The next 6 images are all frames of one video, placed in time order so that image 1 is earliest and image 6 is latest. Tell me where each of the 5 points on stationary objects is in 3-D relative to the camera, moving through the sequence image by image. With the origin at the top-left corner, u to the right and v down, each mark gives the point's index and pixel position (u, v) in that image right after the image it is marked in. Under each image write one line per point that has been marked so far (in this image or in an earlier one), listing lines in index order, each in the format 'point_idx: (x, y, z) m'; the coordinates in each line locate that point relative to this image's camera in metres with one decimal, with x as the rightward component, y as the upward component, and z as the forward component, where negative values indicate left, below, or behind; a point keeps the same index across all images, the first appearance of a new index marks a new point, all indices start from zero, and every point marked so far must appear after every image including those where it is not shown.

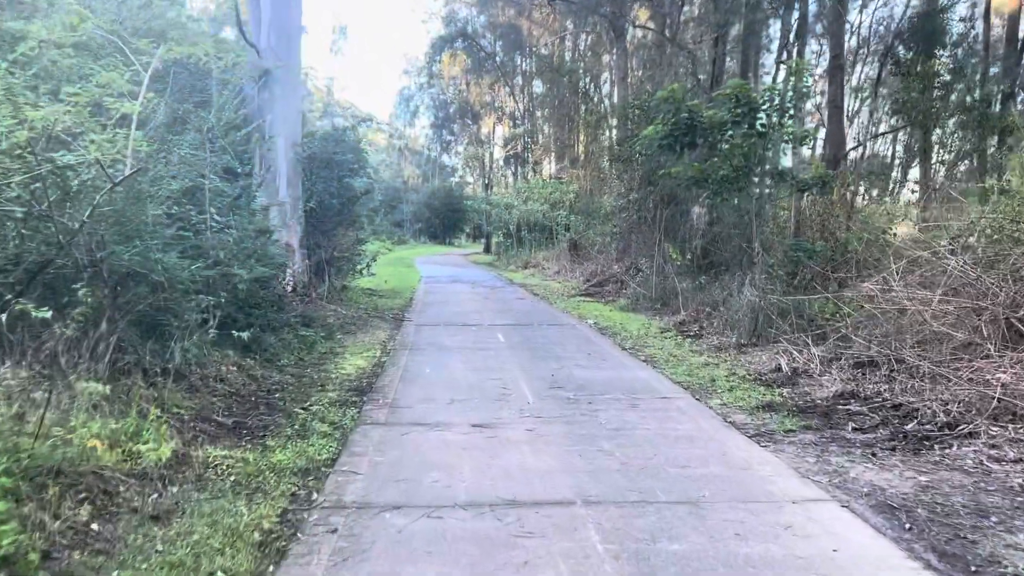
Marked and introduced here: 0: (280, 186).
0: (-3.6, +1.6, +12.8) m
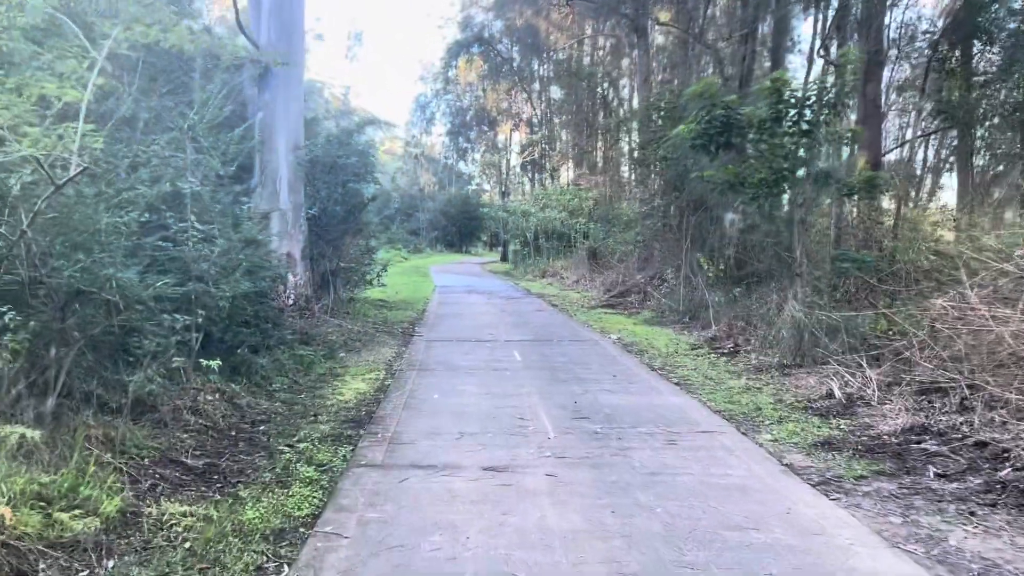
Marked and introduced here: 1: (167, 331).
0: (-3.4, +1.4, +11.9) m
1: (-2.6, -0.3, +6.1) m
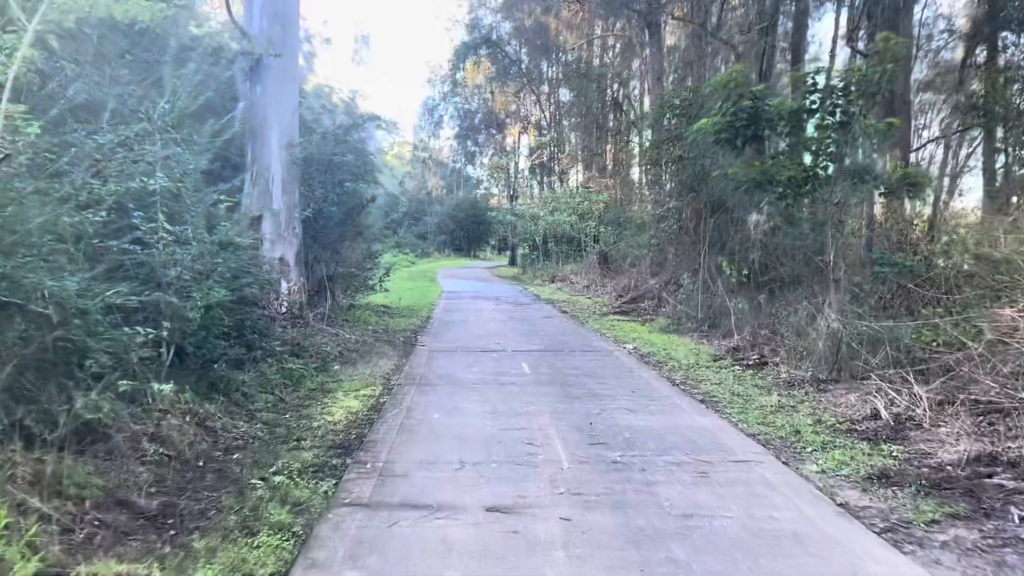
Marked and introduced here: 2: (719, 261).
0: (-3.3, +1.3, +11.2) m
1: (-2.6, -0.4, +5.4) m
2: (+3.7, +0.5, +14.4) m
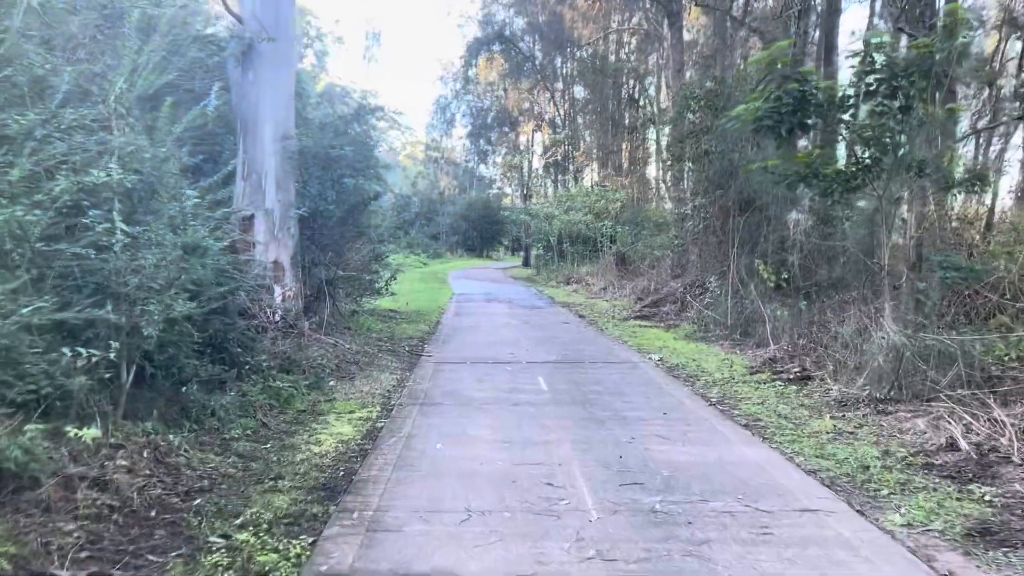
0: (-3.1, +1.2, +10.2) m
1: (-2.5, -0.5, +4.4) m
2: (+3.9, +0.4, +13.3) m
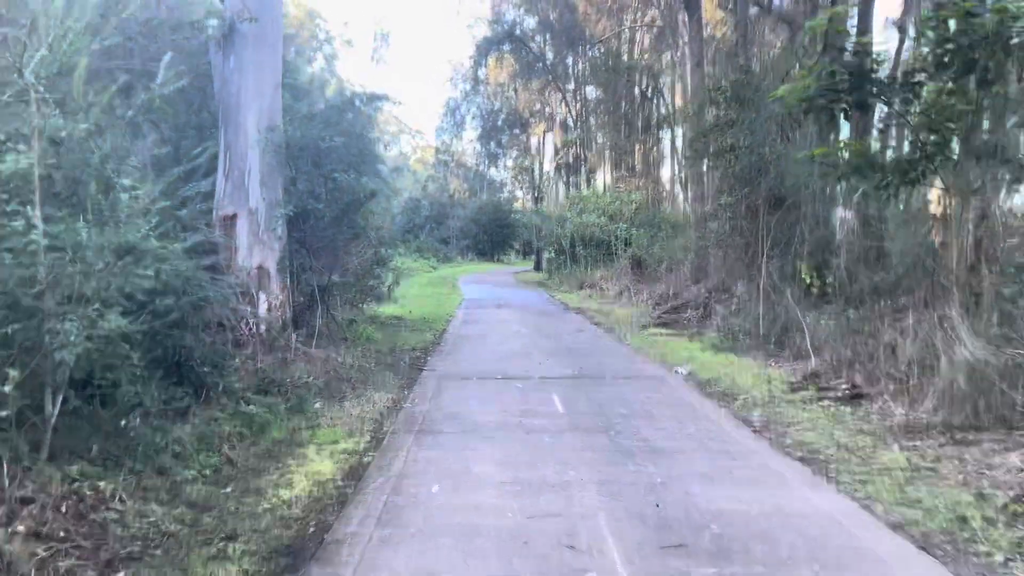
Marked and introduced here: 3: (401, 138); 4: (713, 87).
0: (-3.0, +1.2, +9.2) m
1: (-2.4, -0.5, +3.3) m
2: (+4.1, +0.3, +12.2) m
3: (-2.7, +3.6, +19.1) m
4: (+3.8, +3.7, +15.1) m
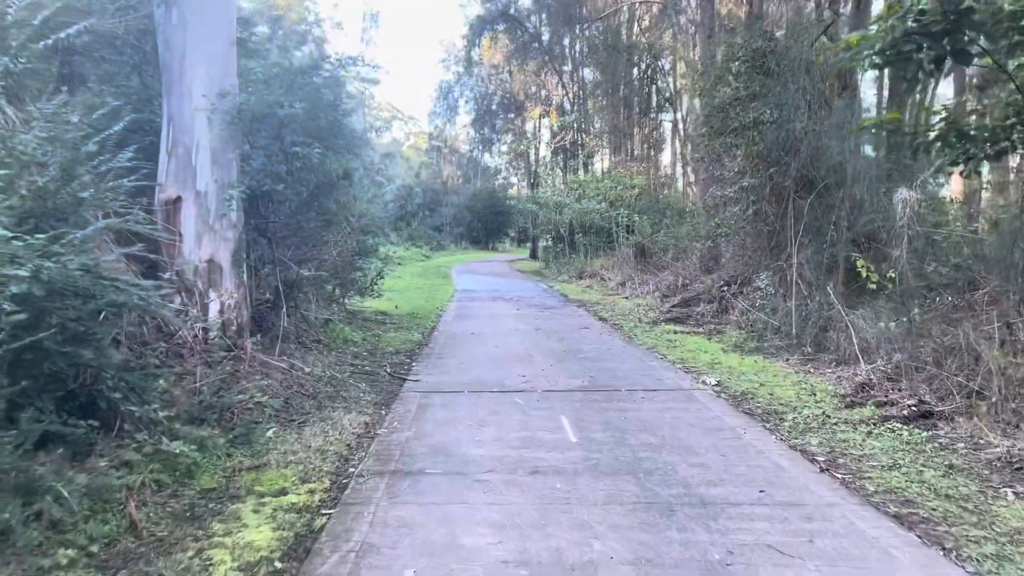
0: (-3.0, +1.2, +7.7) m
1: (-2.4, -0.6, +1.9) m
2: (+4.1, +0.4, +10.7) m
3: (-2.7, +3.7, +17.5) m
4: (+3.7, +3.9, +13.6) m
